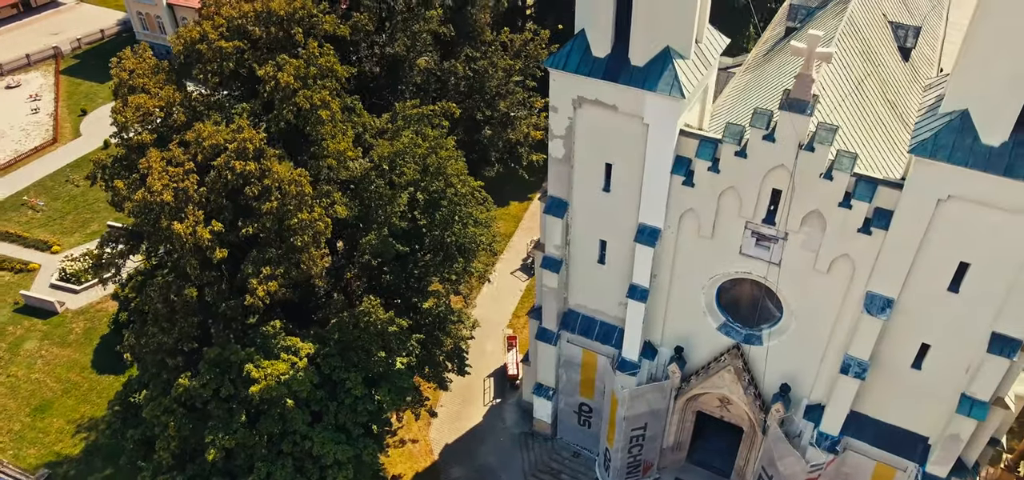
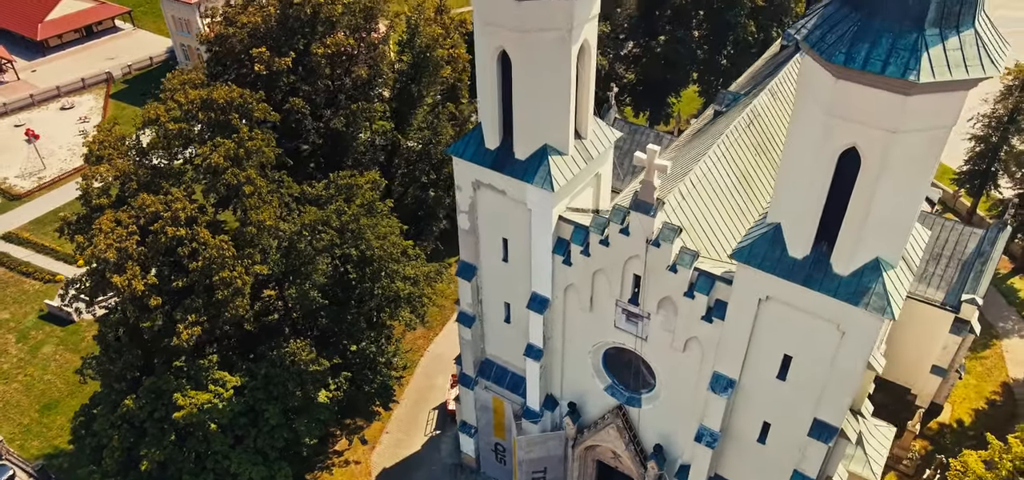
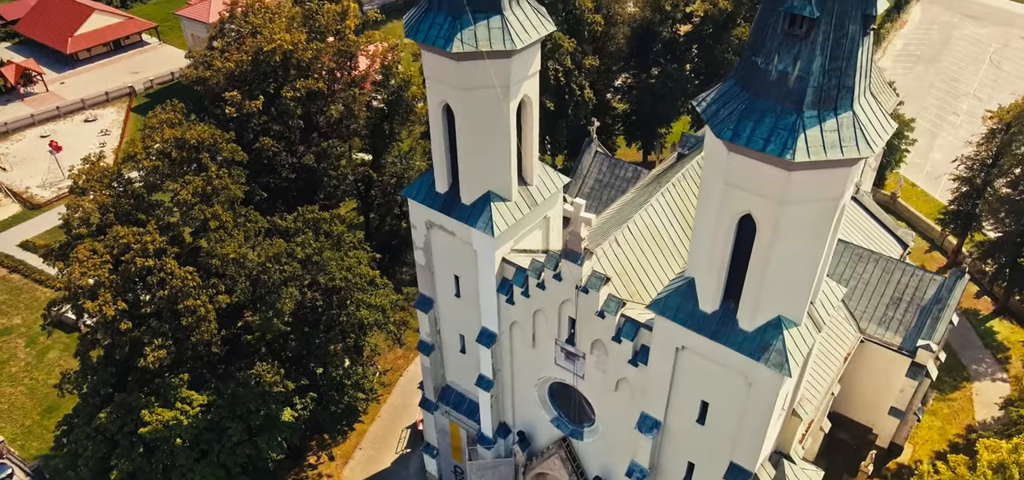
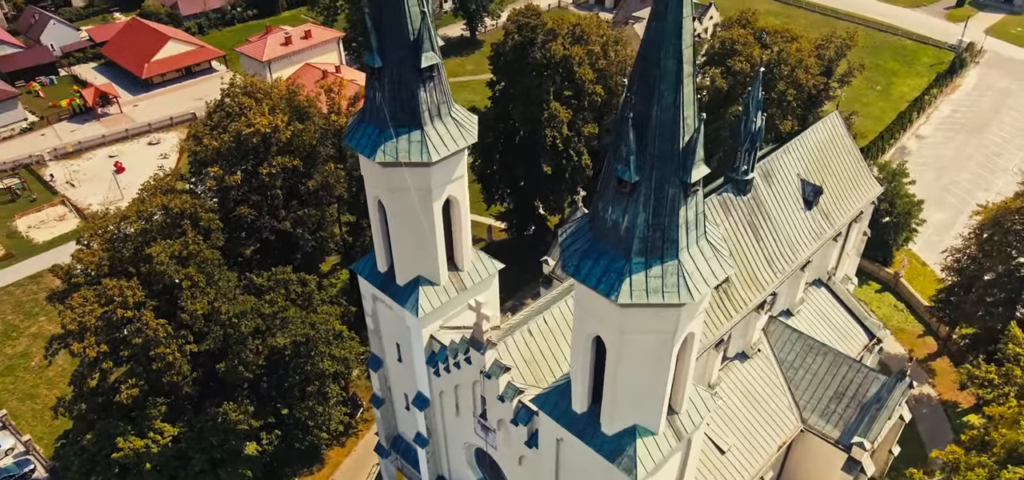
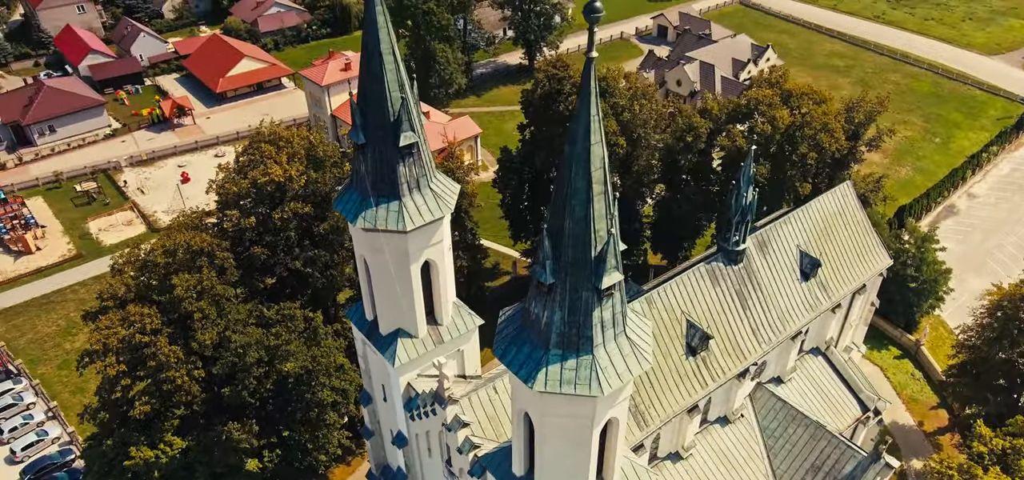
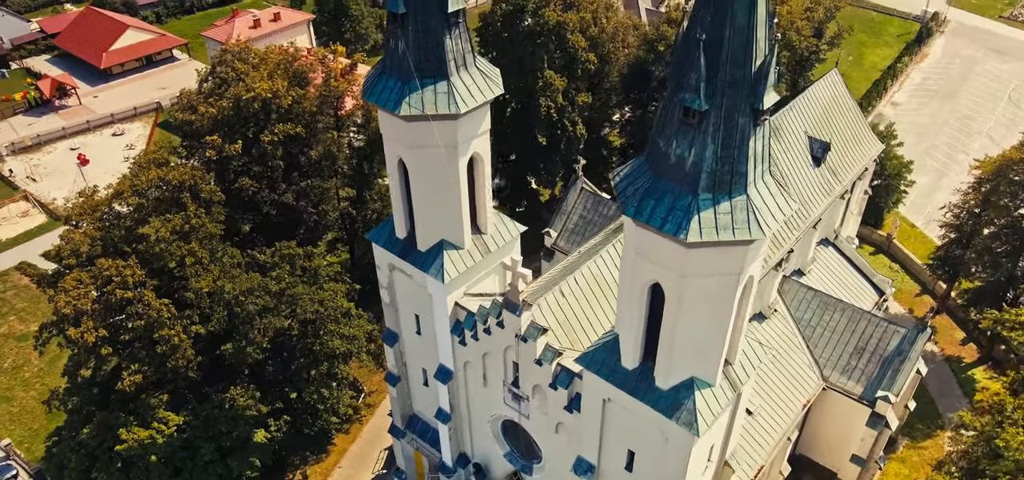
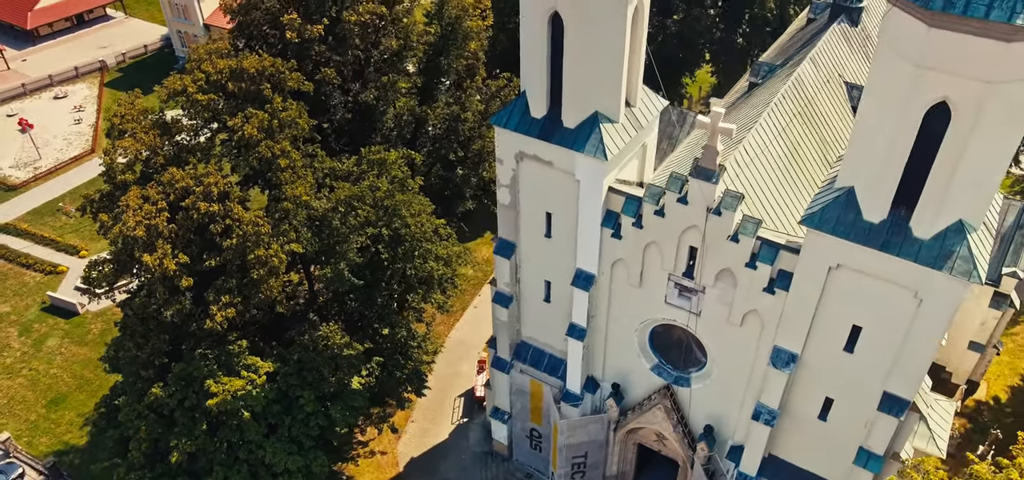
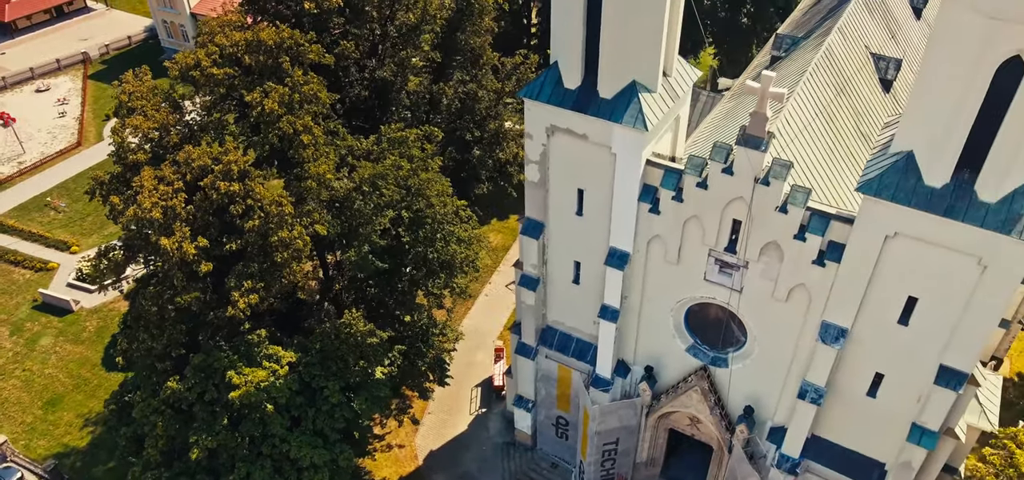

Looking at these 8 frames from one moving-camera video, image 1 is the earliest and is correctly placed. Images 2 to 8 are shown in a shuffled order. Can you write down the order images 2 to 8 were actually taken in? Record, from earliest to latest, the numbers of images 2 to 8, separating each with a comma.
8, 7, 2, 3, 6, 4, 5
